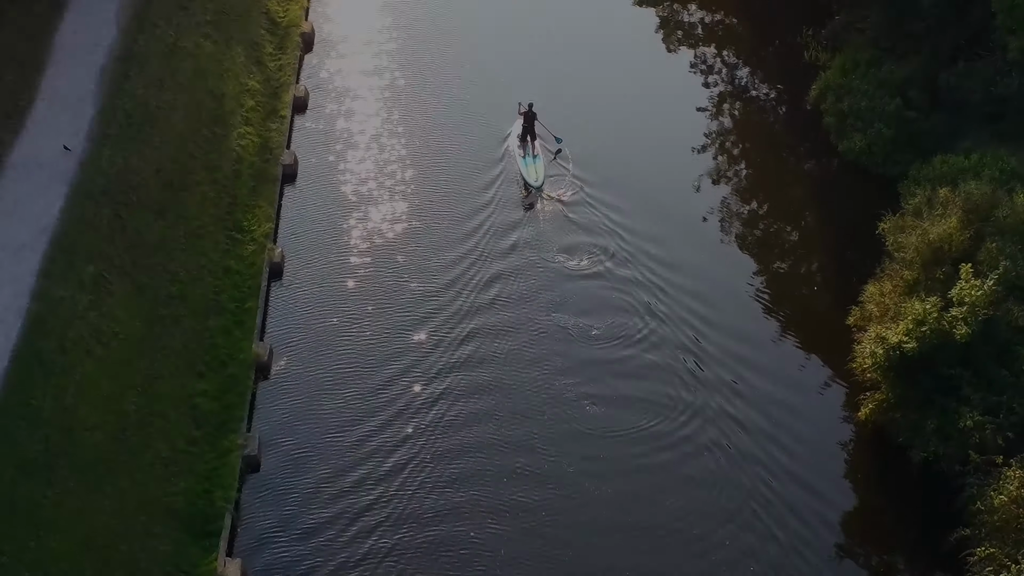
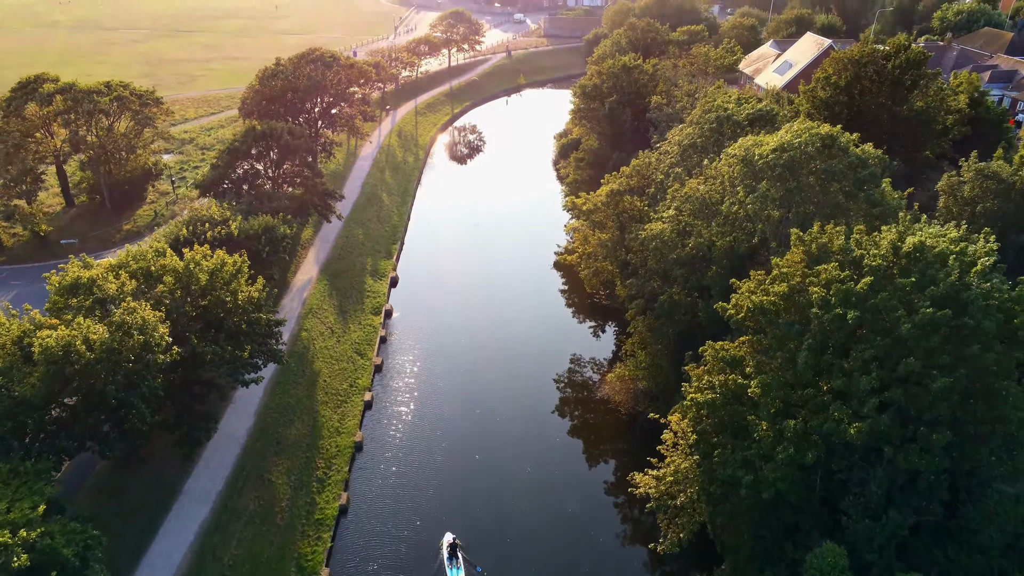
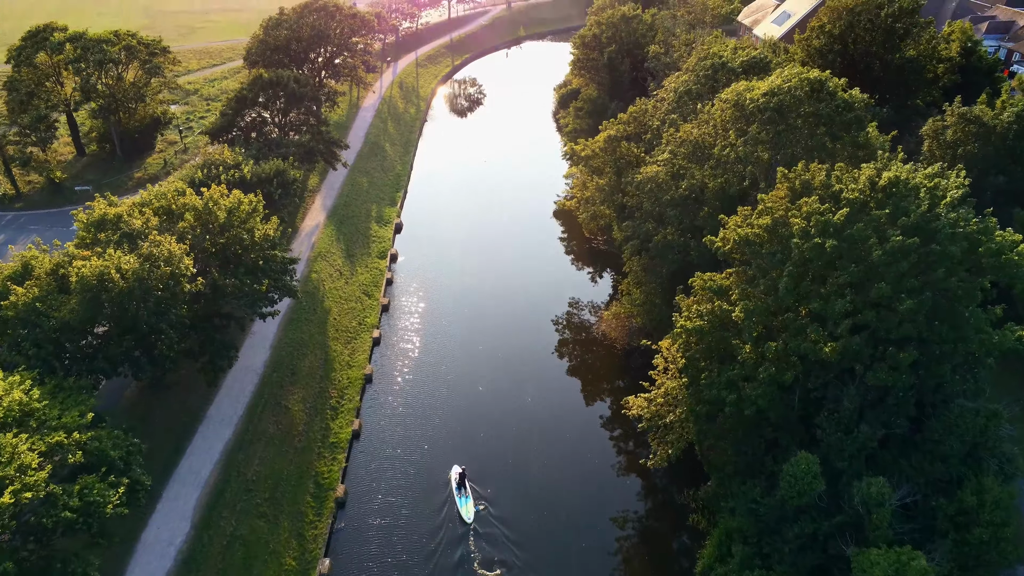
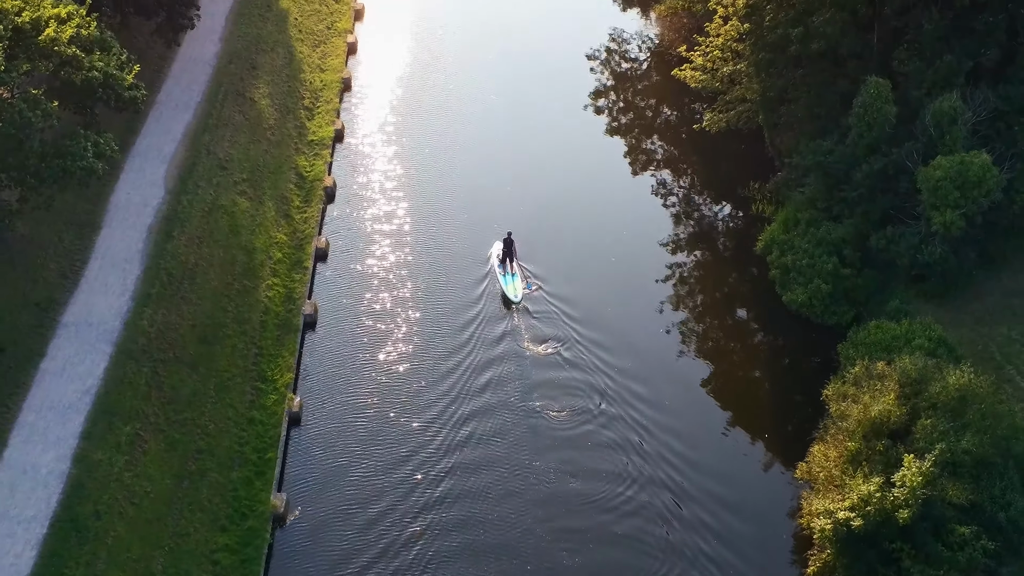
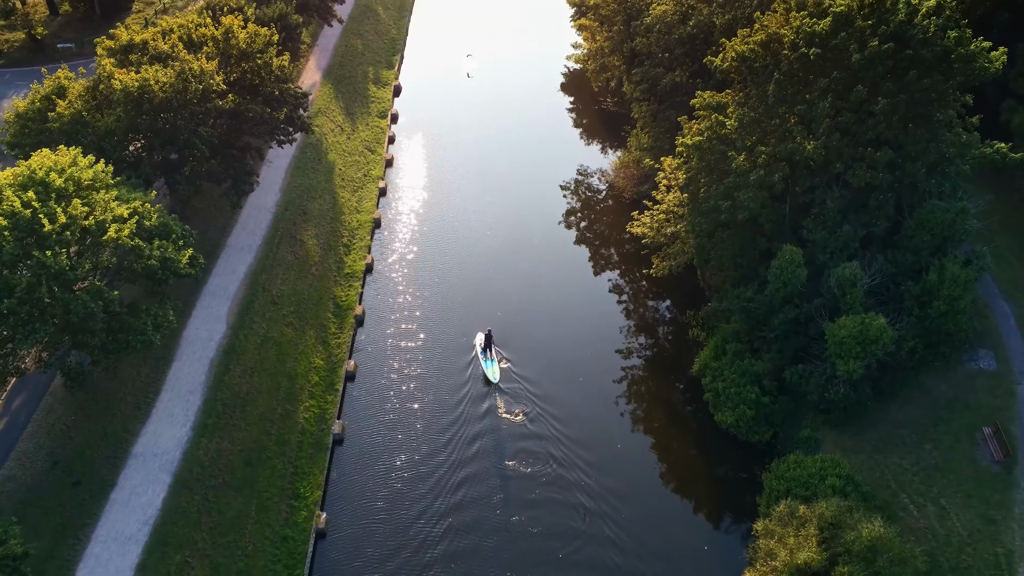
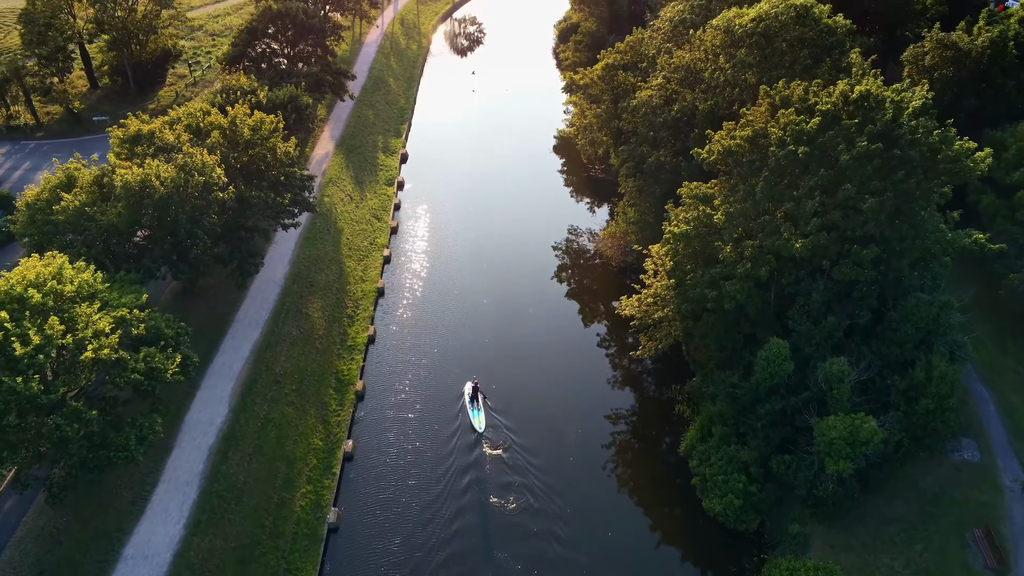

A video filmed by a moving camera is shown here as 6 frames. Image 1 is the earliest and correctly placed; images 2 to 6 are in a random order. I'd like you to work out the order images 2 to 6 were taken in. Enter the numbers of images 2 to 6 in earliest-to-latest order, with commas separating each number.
4, 5, 6, 3, 2
